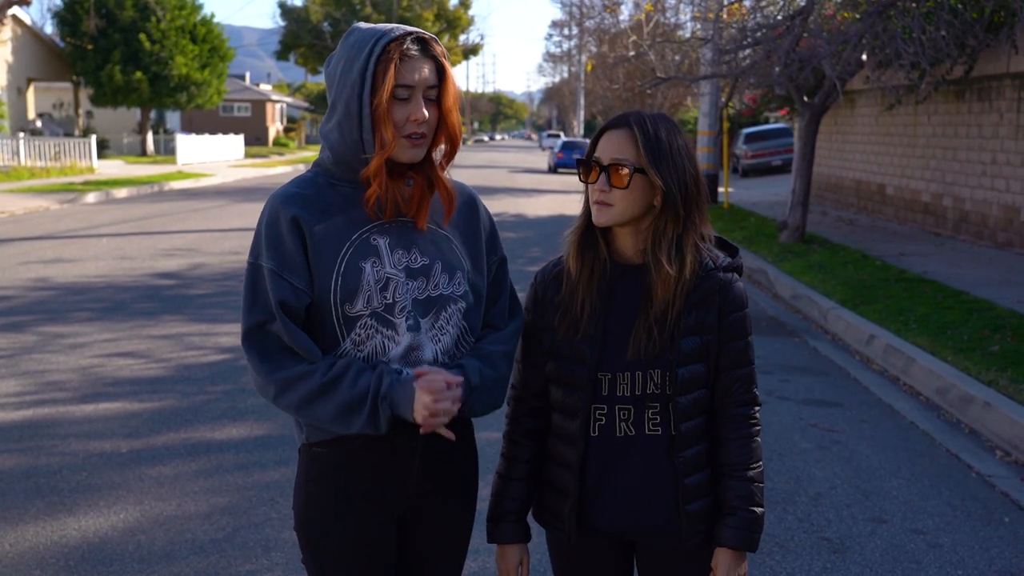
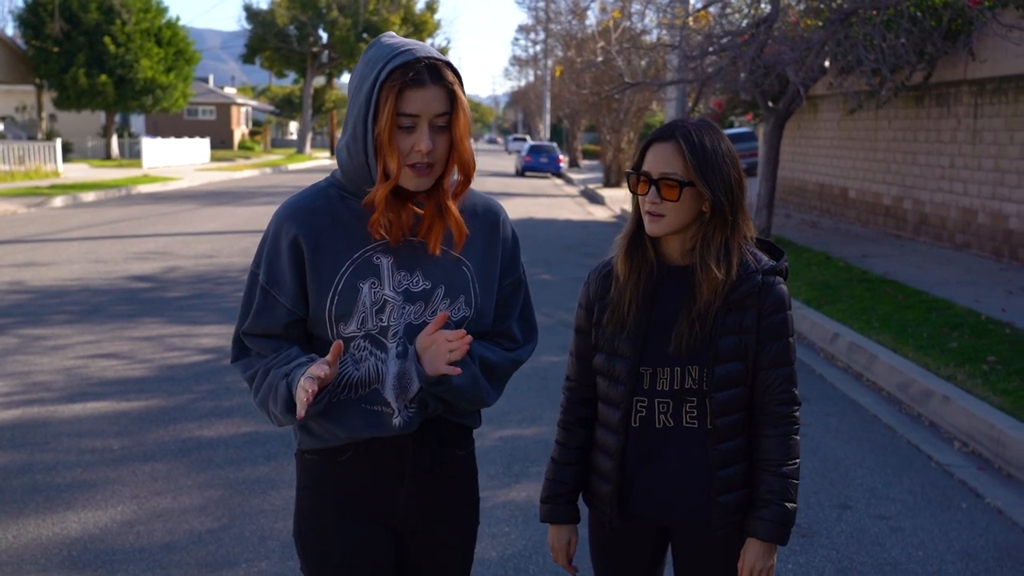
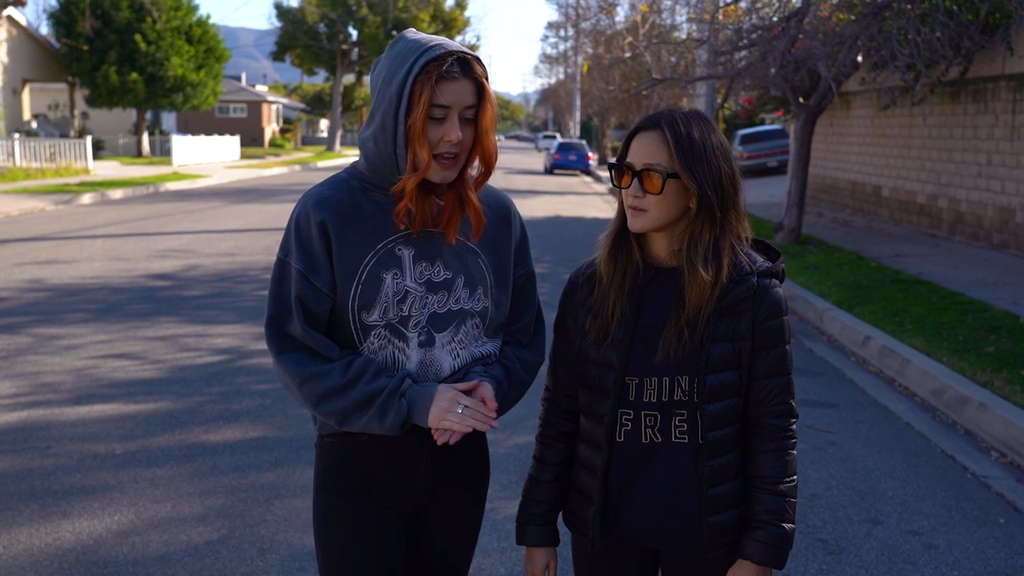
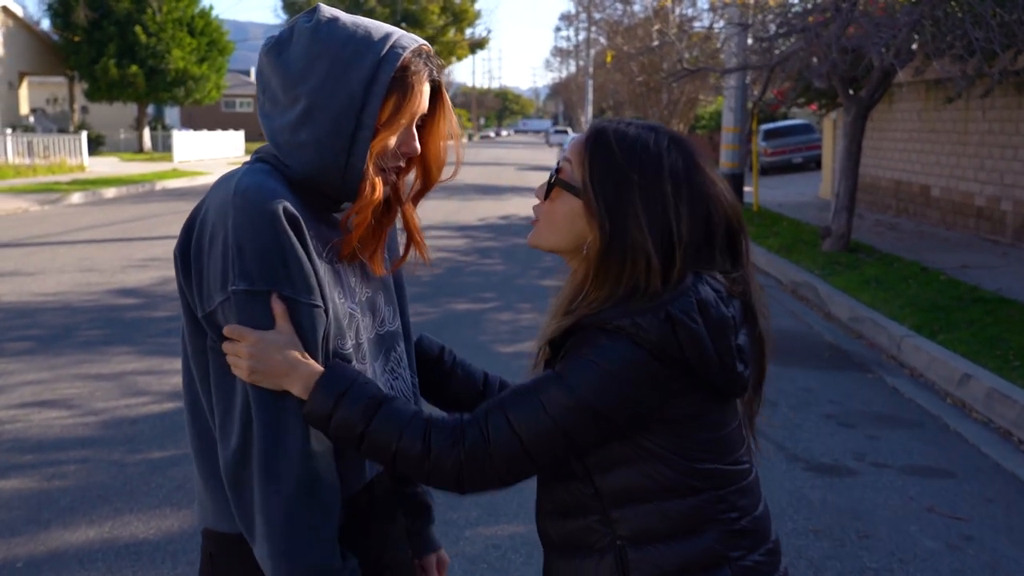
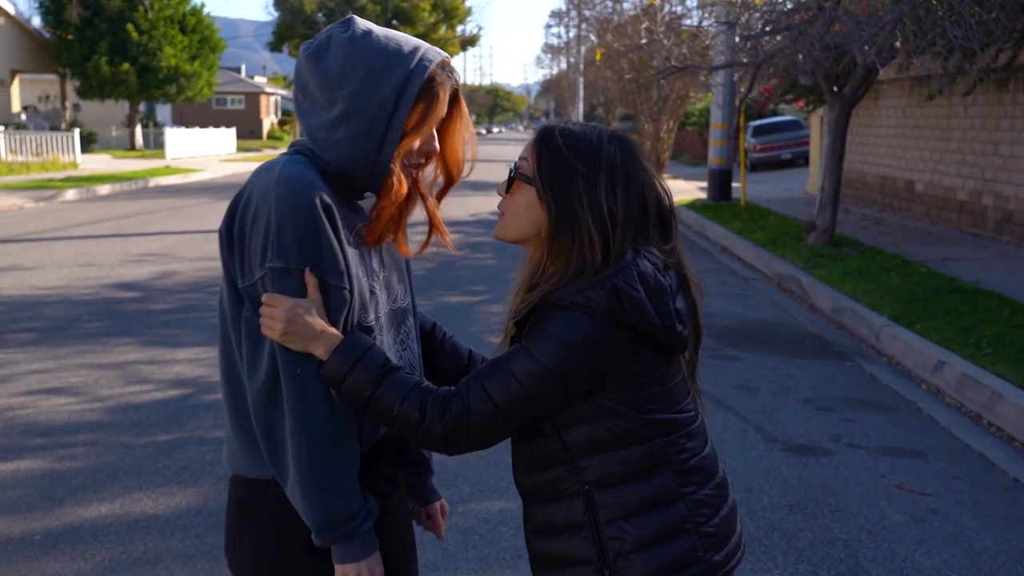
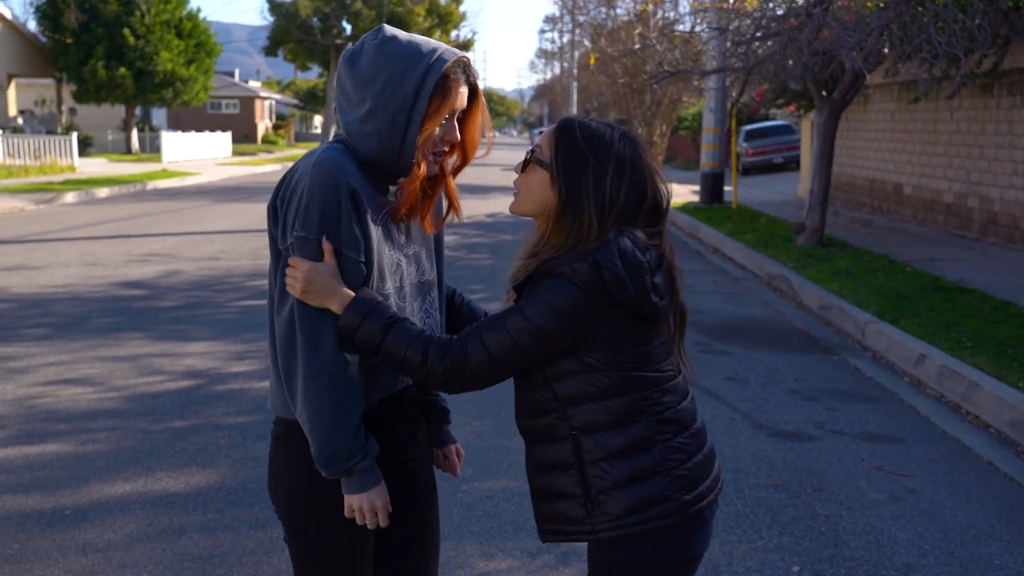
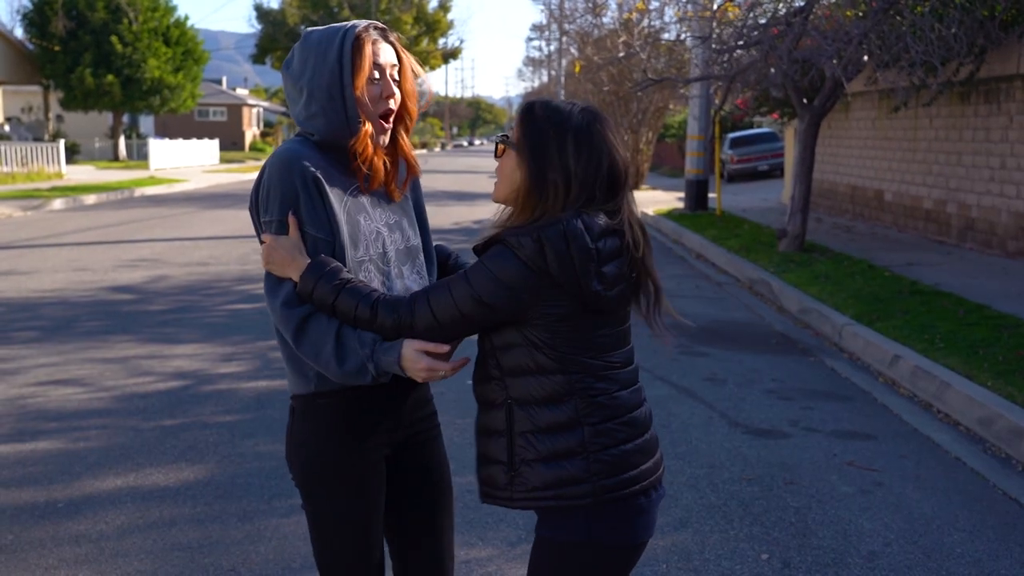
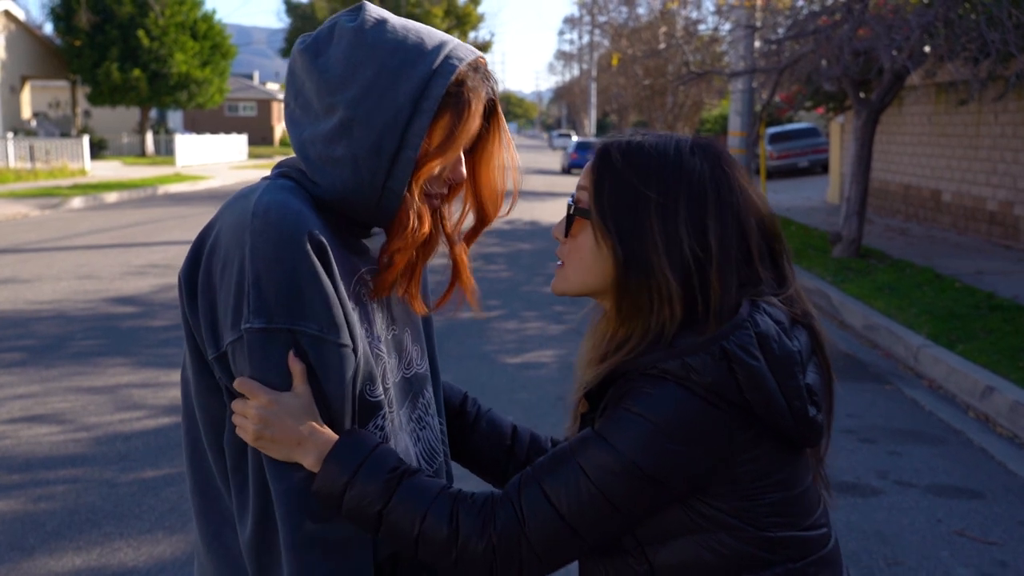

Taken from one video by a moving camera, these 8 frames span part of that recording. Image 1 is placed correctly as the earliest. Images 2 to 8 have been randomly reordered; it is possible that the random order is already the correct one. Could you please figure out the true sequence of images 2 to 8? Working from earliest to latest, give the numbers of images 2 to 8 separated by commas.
3, 2, 7, 6, 5, 4, 8
